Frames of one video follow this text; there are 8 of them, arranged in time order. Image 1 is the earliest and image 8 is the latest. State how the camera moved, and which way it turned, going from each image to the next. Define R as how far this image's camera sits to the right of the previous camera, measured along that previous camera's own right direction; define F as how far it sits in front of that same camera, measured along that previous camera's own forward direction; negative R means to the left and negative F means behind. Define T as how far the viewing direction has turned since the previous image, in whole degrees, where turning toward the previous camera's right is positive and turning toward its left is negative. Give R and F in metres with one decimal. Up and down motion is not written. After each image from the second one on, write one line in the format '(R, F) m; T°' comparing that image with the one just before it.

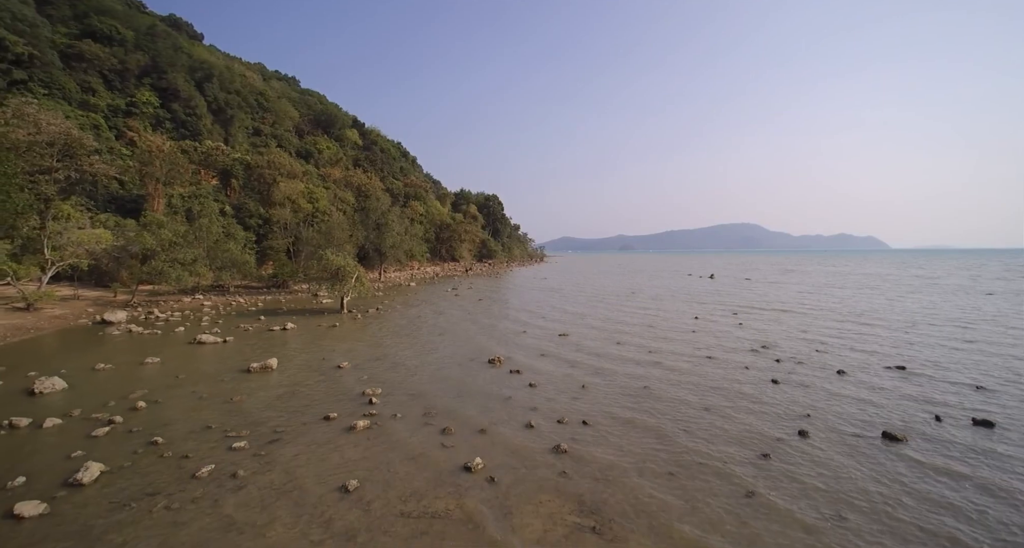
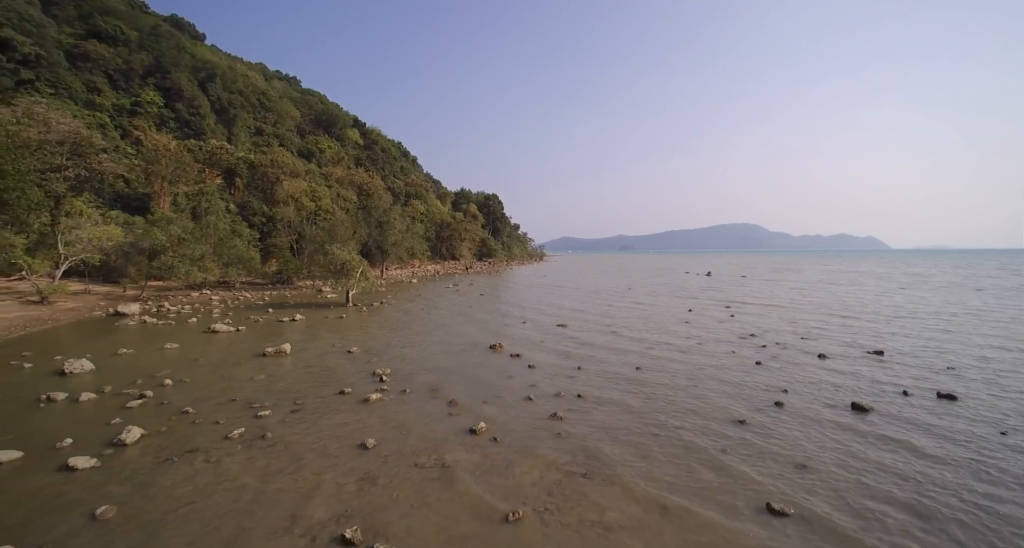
(0.0, -1.1) m; 0°
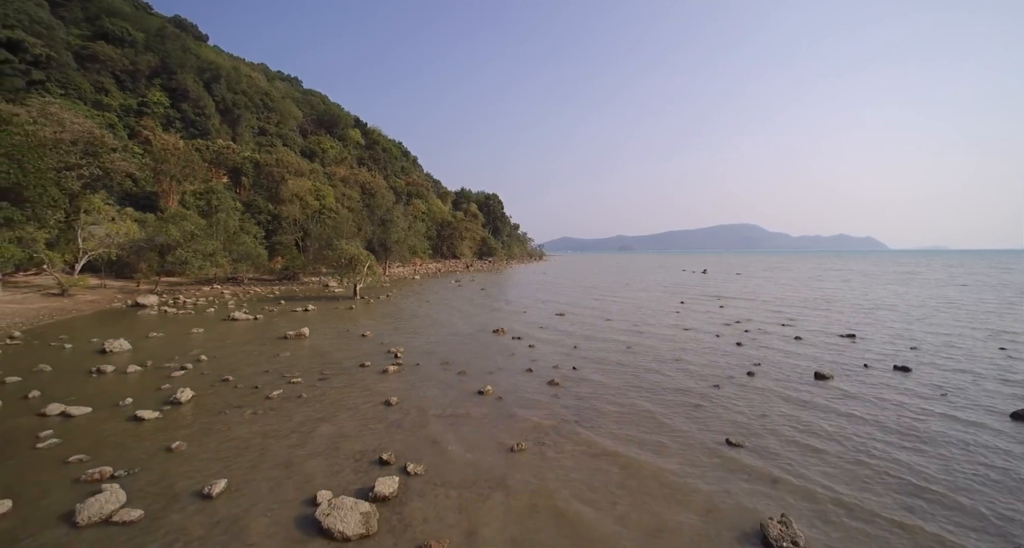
(-0.1, -1.7) m; 0°
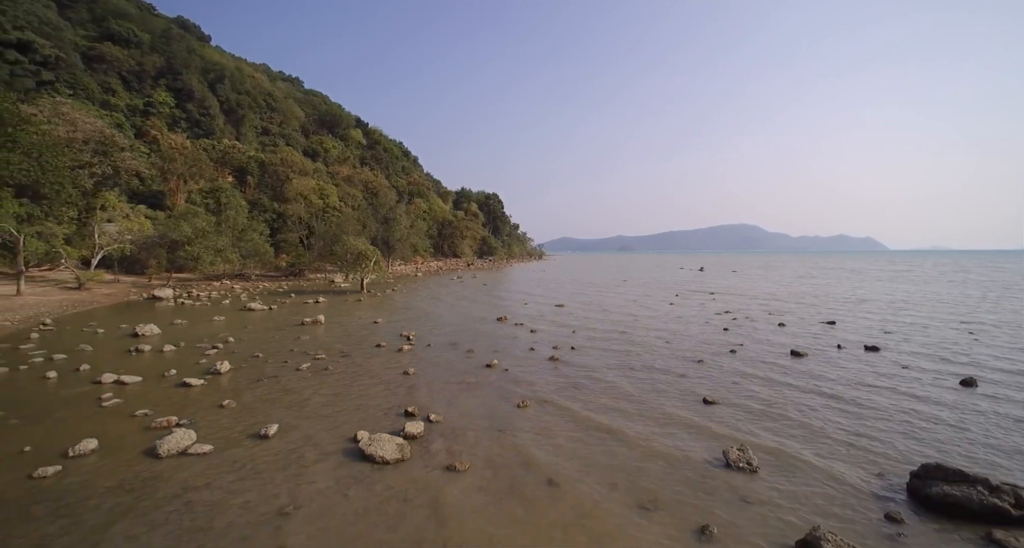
(-0.2, -1.5) m; 0°
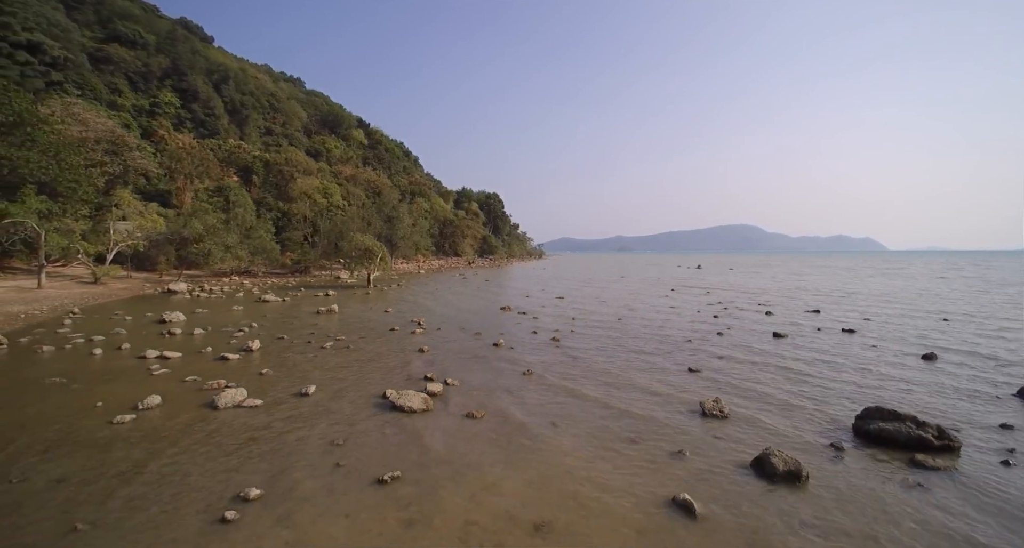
(-0.2, -1.5) m; 0°
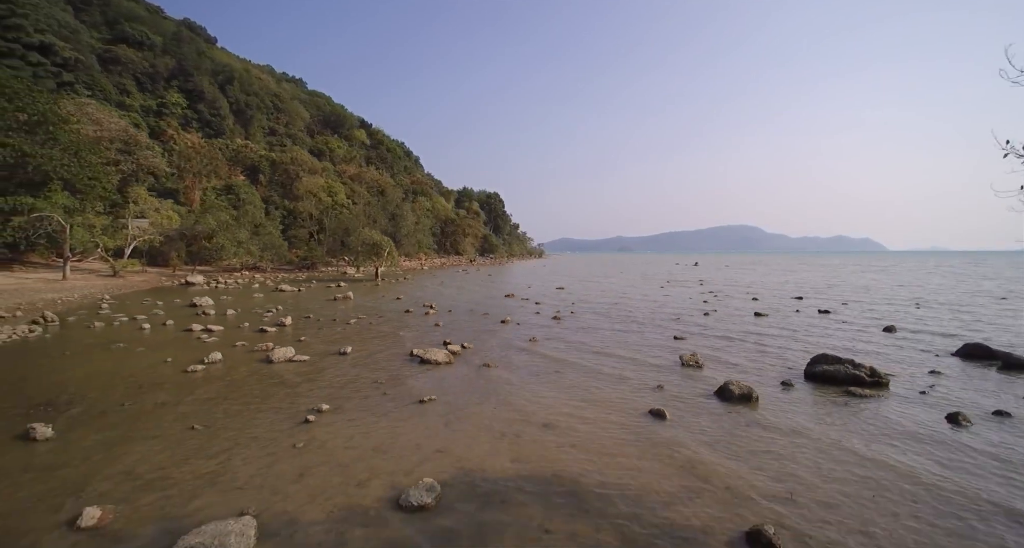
(-0.3, -1.8) m; 0°
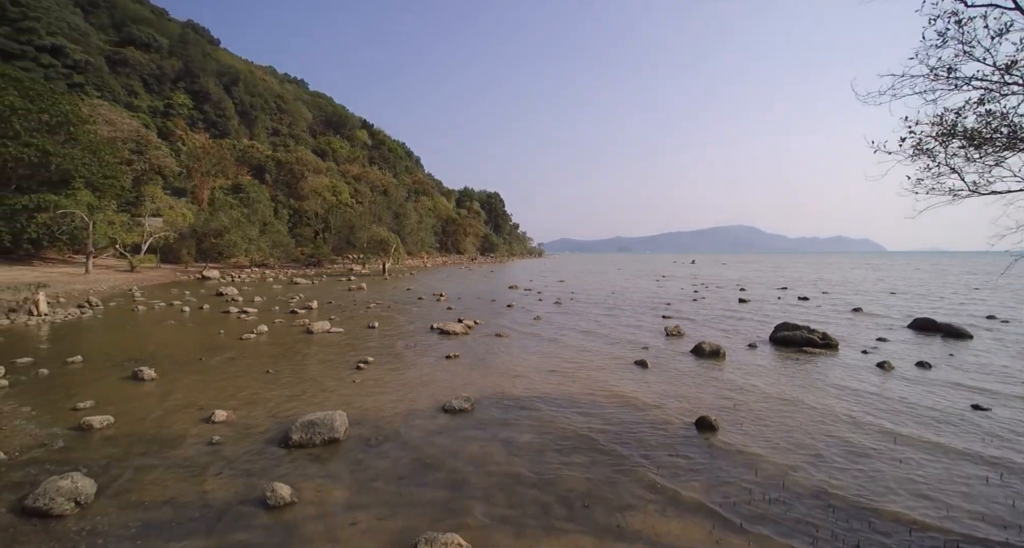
(-0.3, -1.9) m; 0°
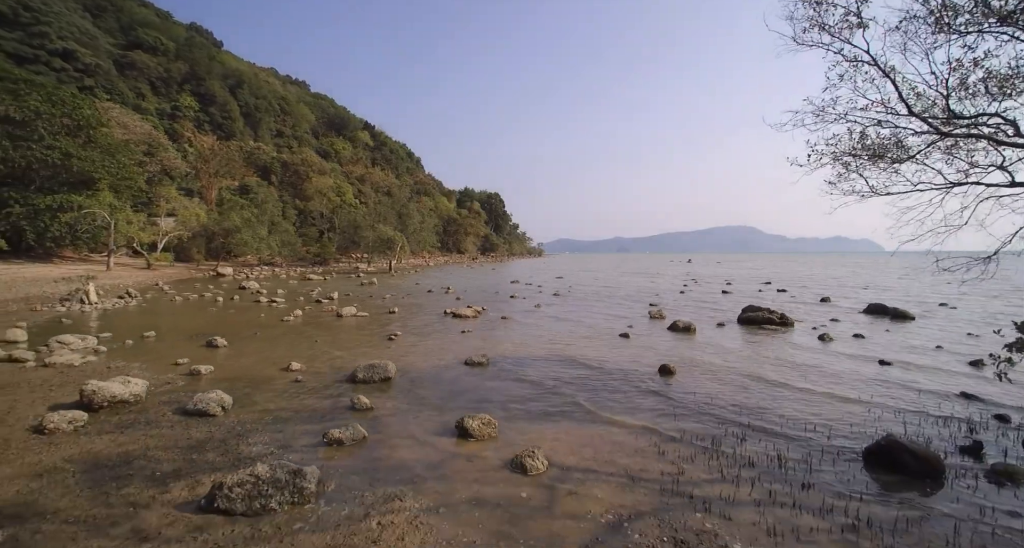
(-0.1, -2.1) m; 0°
